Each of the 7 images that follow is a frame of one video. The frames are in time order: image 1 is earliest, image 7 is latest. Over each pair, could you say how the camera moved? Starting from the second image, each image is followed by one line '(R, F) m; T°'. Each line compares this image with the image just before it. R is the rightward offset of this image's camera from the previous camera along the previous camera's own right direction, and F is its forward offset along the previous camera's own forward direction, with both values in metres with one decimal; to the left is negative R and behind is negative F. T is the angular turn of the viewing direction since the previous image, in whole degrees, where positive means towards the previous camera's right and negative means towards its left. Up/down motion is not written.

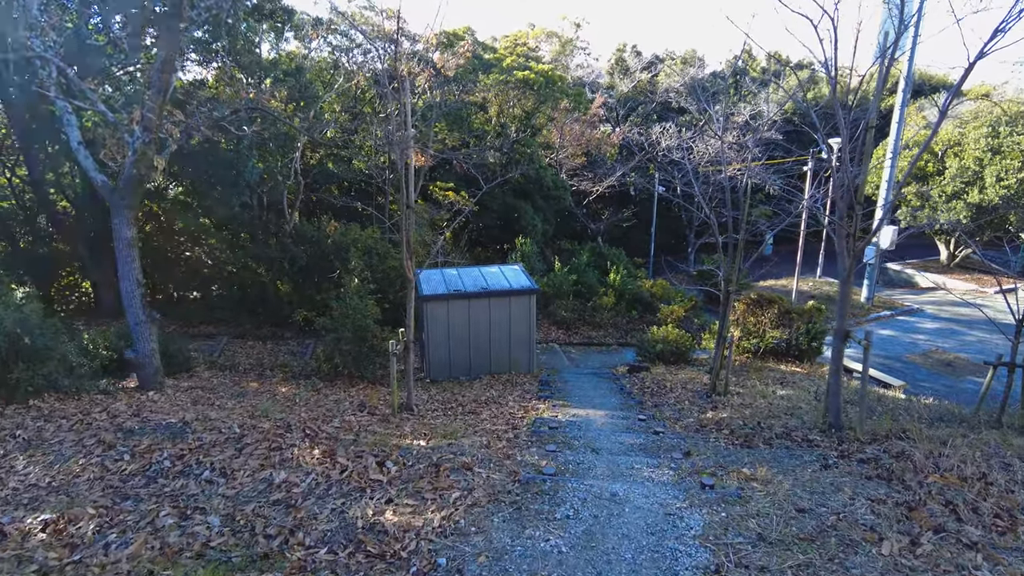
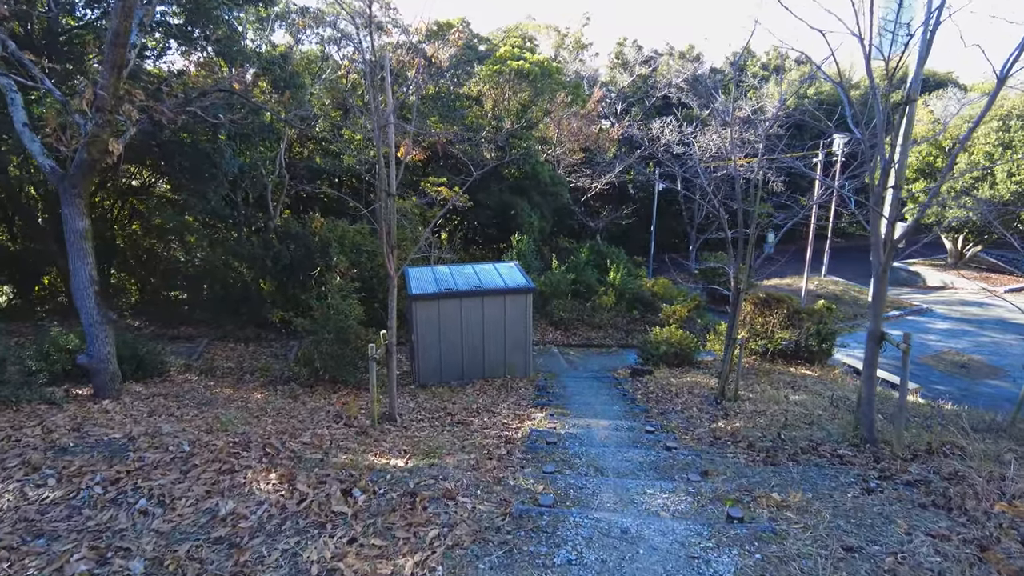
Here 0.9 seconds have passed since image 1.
(0.0, +0.5) m; 0°
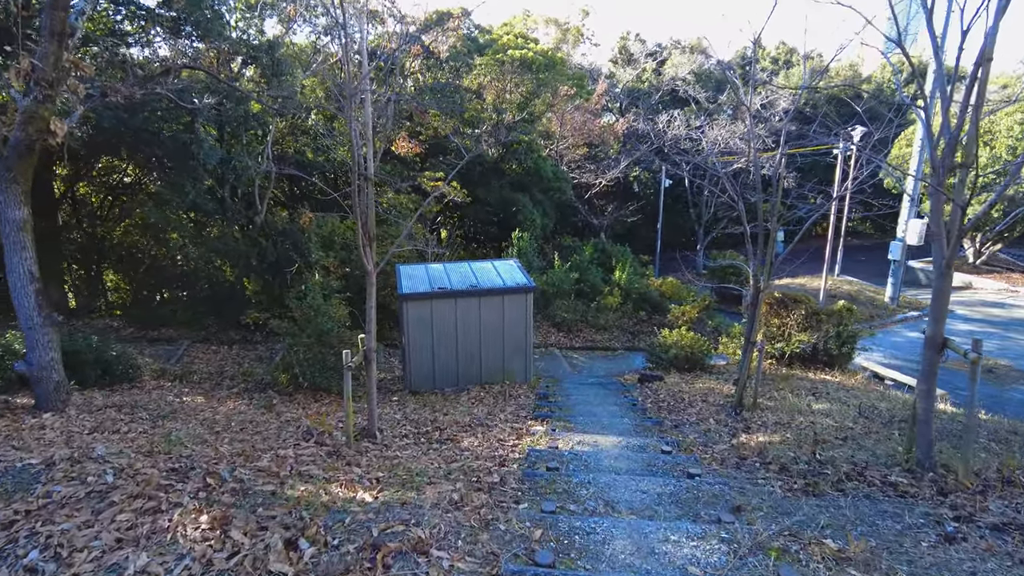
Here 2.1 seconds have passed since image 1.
(0.0, +0.6) m; 0°
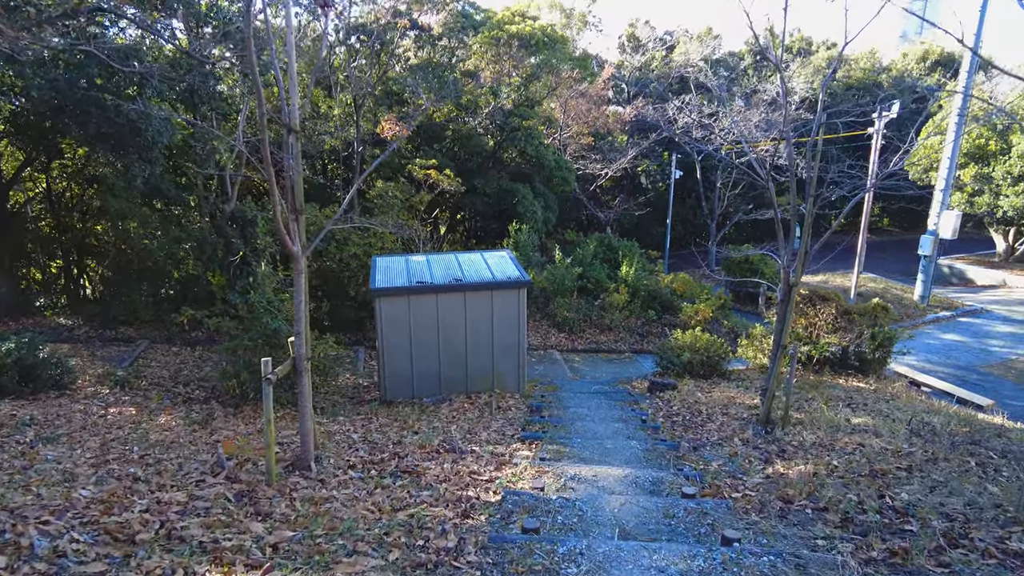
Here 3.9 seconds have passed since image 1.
(+0.2, +0.9) m; -1°
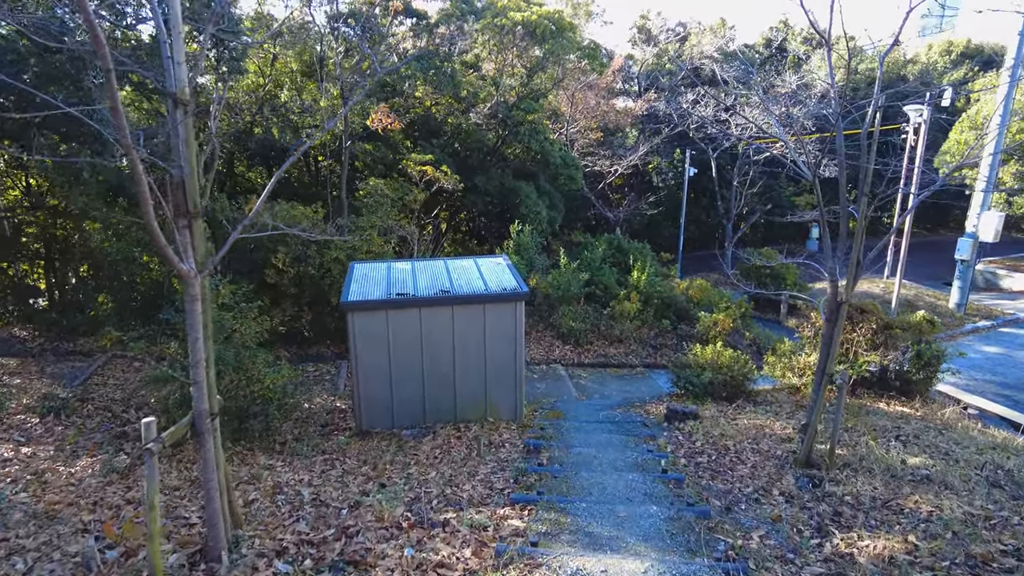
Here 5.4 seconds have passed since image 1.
(+0.1, +0.8) m; -1°
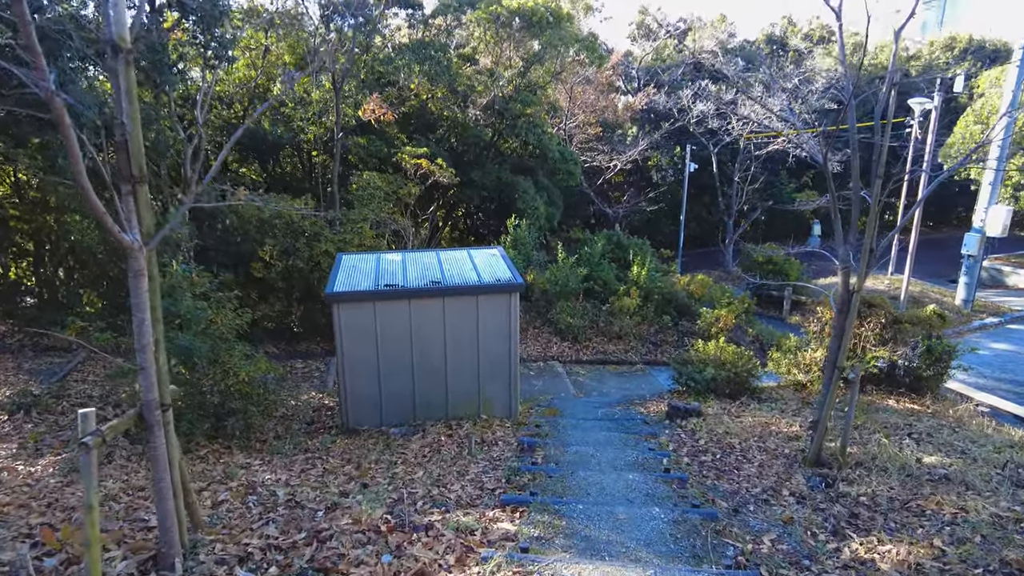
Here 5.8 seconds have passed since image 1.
(0.0, +0.2) m; 0°
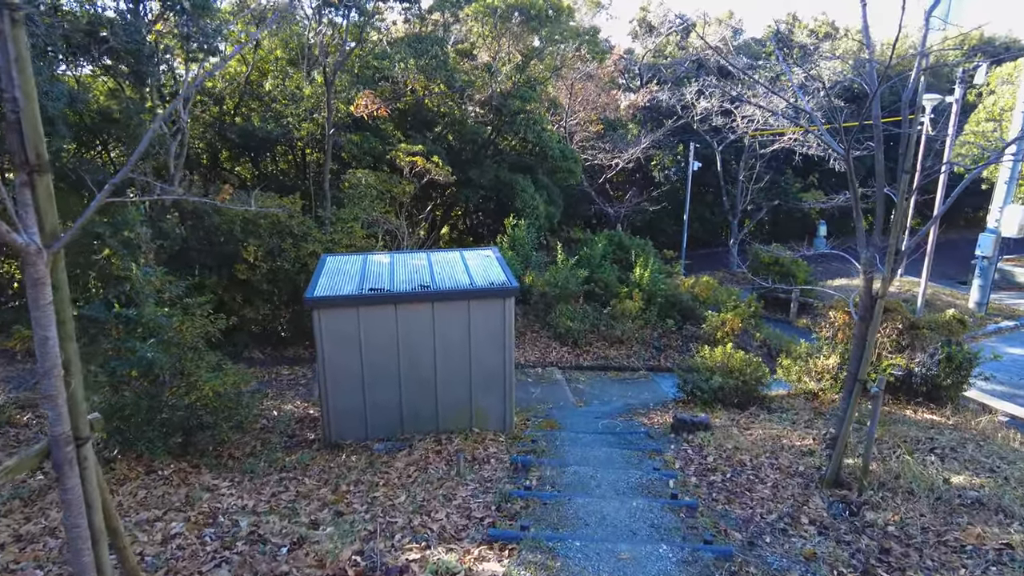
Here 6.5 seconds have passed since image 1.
(+0.1, +0.3) m; 0°
